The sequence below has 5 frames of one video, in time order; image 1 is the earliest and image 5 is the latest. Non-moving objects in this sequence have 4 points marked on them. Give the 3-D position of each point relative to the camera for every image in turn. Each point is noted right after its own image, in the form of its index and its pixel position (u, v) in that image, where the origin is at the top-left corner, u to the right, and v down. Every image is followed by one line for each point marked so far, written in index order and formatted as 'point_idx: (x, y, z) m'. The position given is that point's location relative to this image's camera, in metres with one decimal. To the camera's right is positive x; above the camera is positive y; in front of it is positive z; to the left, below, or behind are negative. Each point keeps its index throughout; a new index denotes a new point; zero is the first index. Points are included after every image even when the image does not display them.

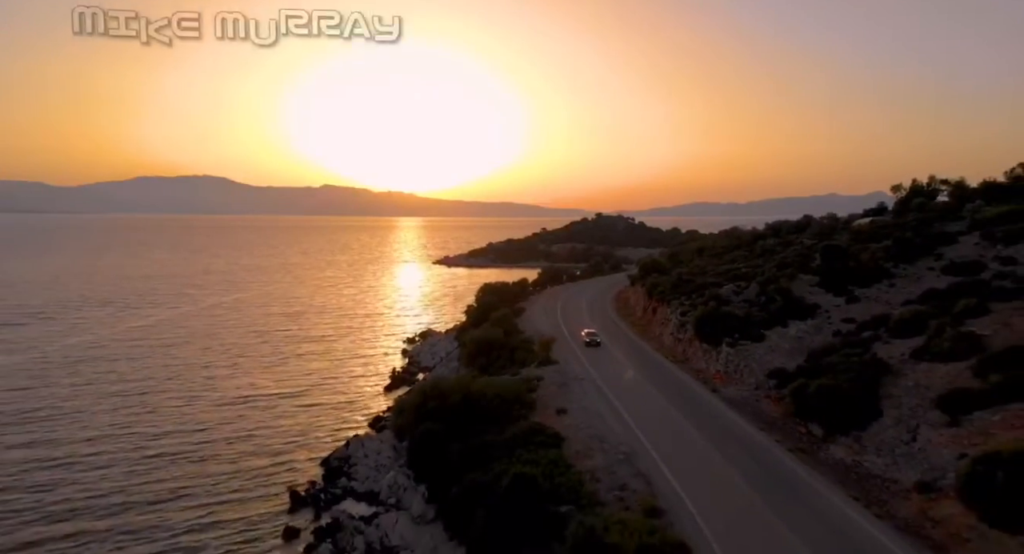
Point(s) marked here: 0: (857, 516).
0: (+9.6, -6.6, +19.7) m
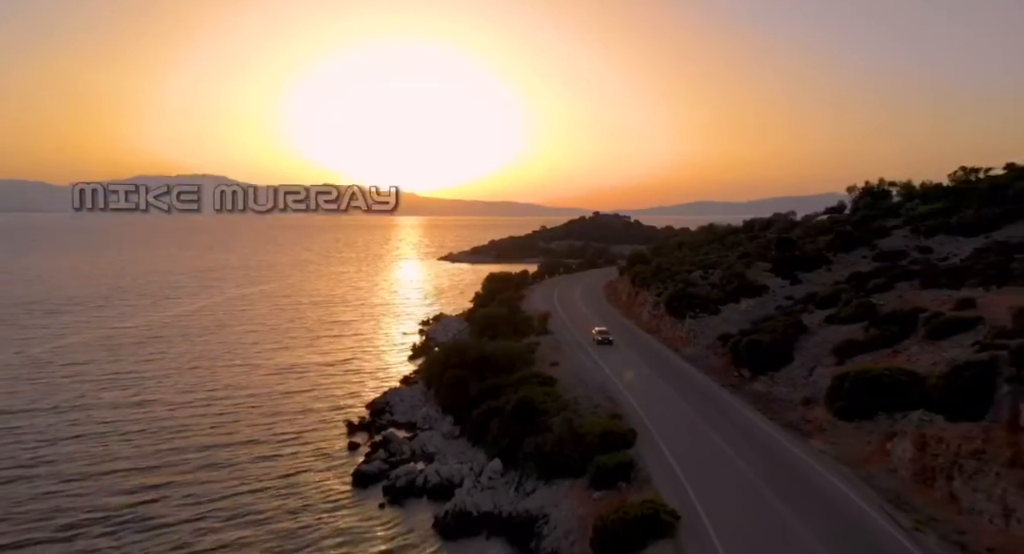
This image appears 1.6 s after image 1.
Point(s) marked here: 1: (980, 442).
0: (+9.8, -5.7, +28.1) m
1: (+13.1, -4.6, +19.7) m
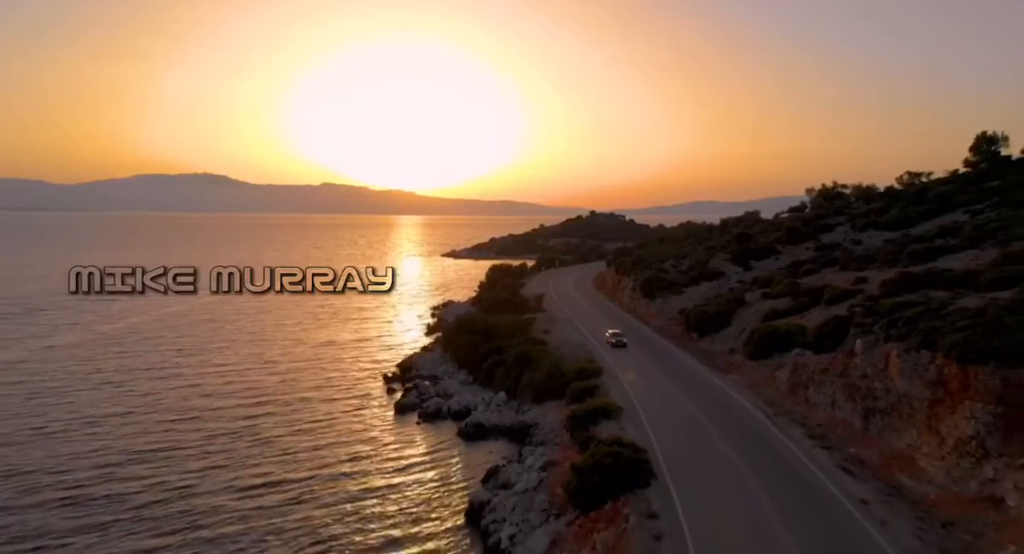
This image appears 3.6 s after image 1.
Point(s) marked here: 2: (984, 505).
0: (+9.9, -4.7, +37.9) m
1: (+13.2, -3.6, +29.5) m
2: (+12.4, -6.0, +18.5) m
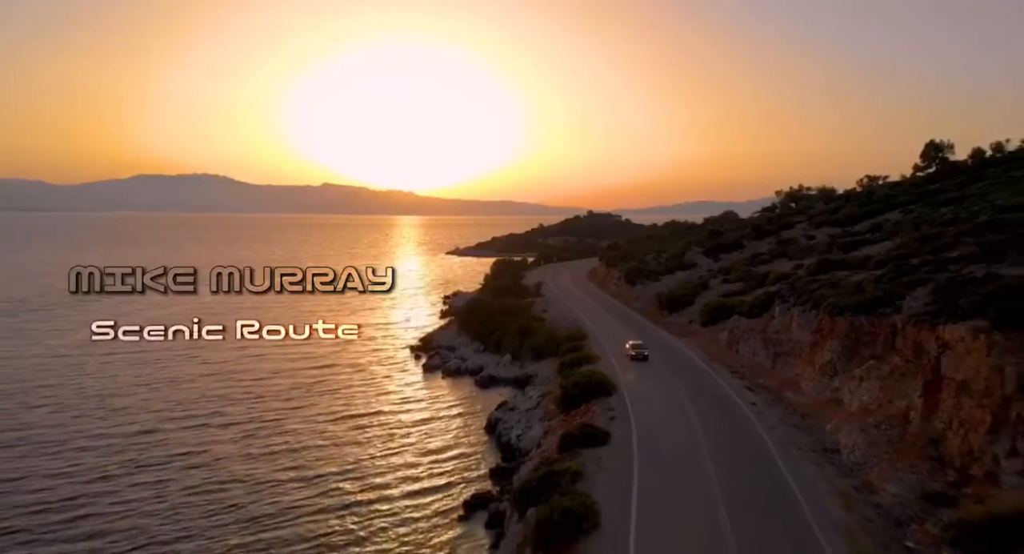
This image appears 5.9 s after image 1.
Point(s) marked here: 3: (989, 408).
0: (+10.1, -3.7, +47.6) m
1: (+13.4, -2.7, +39.2) m
2: (+12.6, -5.0, +28.2) m
3: (+13.2, -3.6, +19.4) m
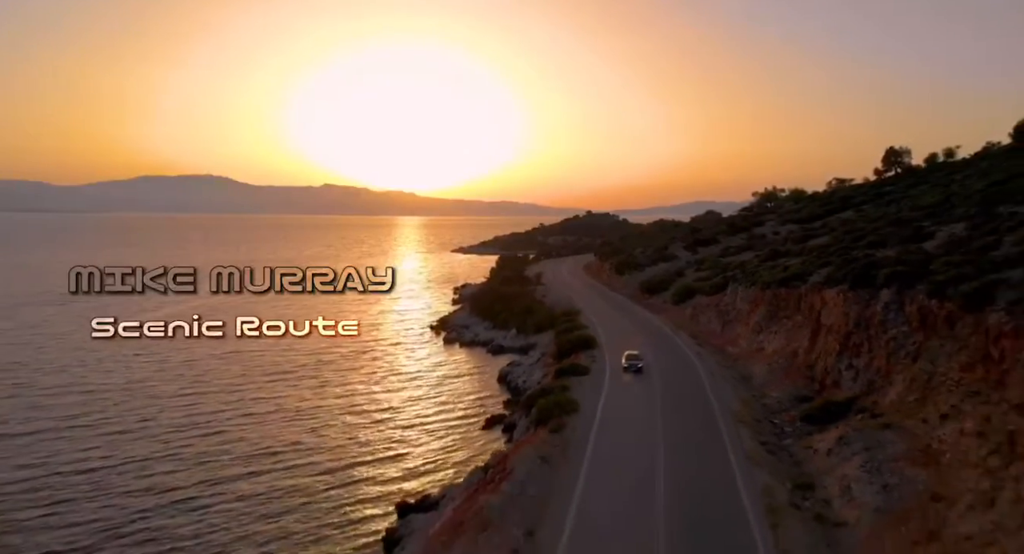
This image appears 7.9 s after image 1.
0: (+10.5, -2.7, +57.4) m
1: (+13.9, -1.7, +49.0) m
2: (+13.0, -4.0, +38.0) m
3: (+13.6, -2.6, +29.2) m
